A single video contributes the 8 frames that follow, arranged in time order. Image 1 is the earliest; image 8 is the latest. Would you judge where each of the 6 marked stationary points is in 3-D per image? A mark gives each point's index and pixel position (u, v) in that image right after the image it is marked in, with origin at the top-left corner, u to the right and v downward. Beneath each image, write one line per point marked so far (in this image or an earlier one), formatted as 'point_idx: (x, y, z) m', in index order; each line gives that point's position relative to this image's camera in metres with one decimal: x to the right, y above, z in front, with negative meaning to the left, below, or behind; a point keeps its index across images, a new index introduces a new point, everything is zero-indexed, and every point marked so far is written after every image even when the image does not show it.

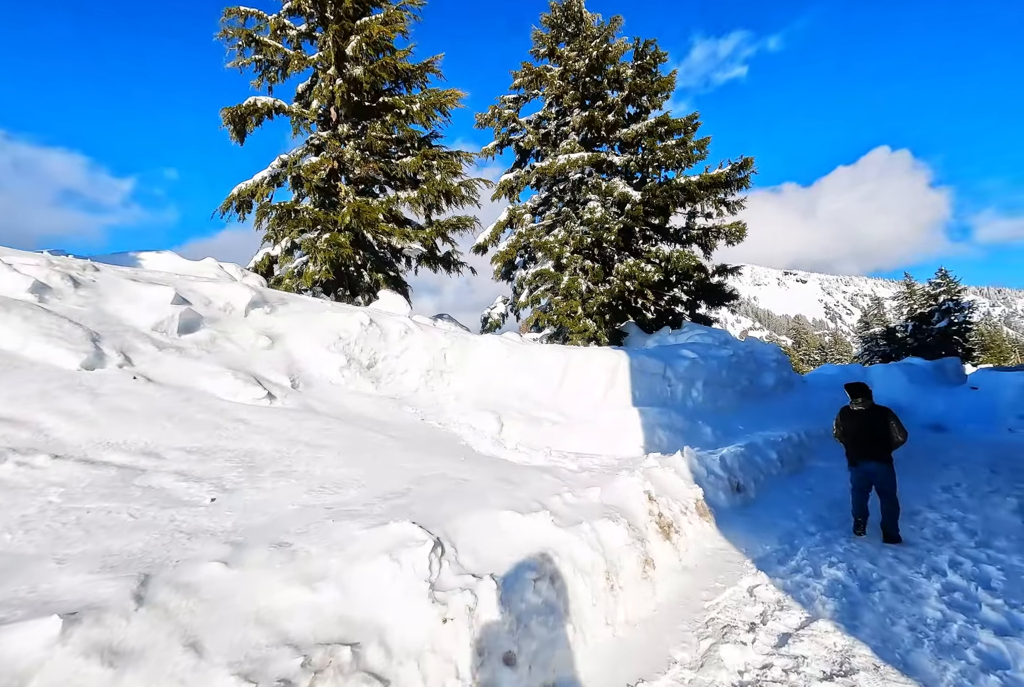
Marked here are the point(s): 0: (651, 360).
0: (+3.3, -0.5, +13.9) m
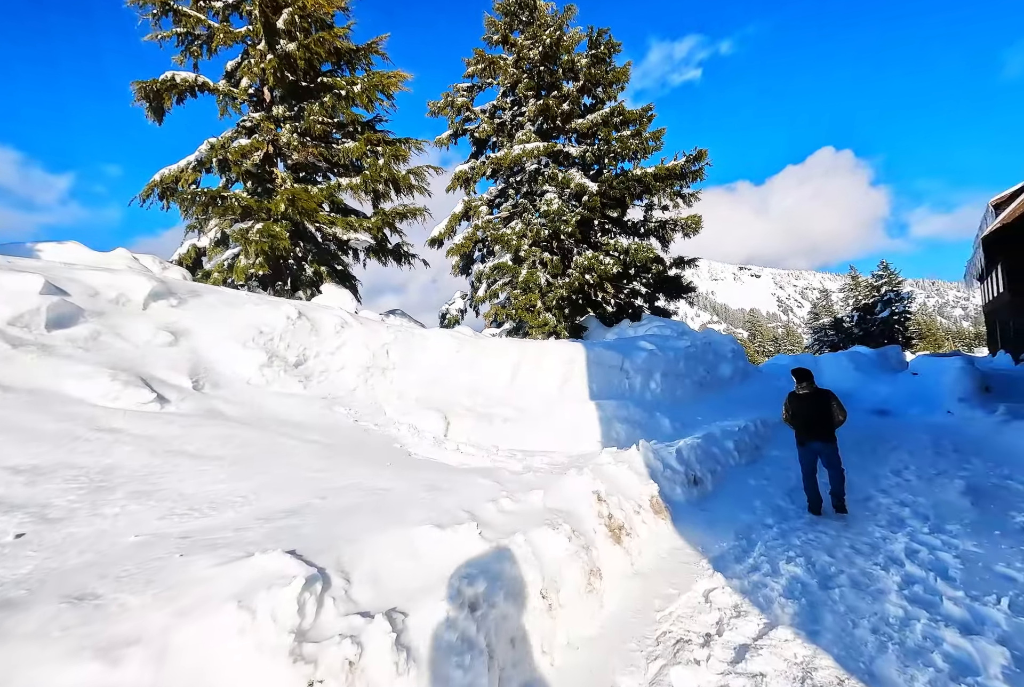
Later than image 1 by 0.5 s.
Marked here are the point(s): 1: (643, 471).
0: (+2.3, -0.3, +13.6) m
1: (+1.7, -1.7, +7.9) m
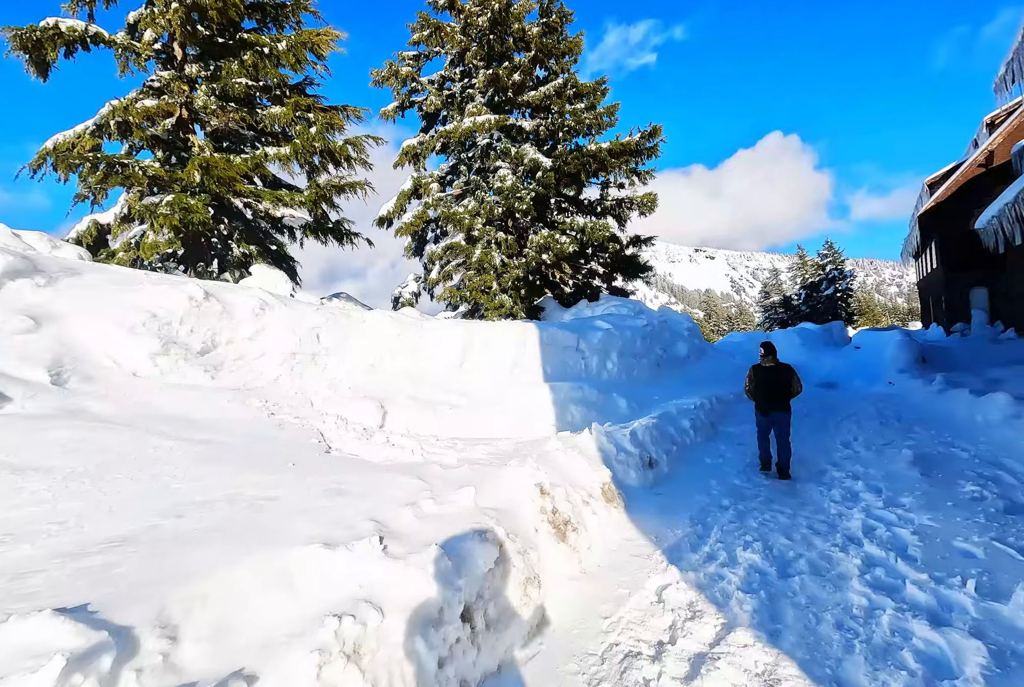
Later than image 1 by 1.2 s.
0: (+1.1, +0.2, +13.0) m
1: (+1.0, -1.4, +7.4) m
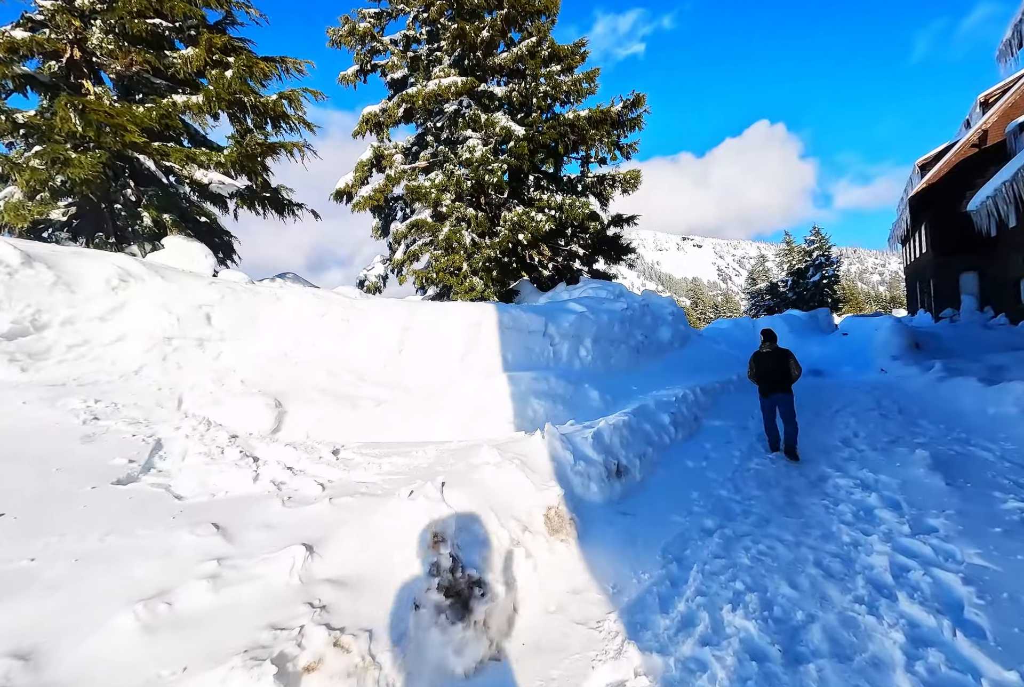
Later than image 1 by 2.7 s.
0: (+0.3, +0.5, +11.4) m
1: (+0.3, -1.2, +5.8) m
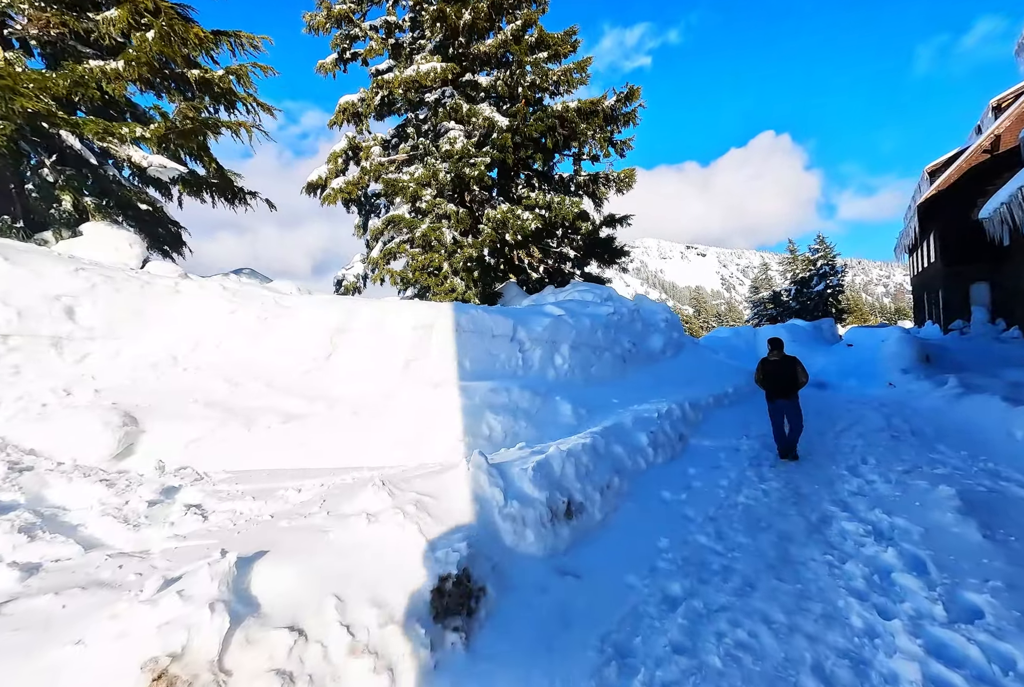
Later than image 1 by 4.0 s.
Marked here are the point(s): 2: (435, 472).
0: (-0.4, +0.4, +10.1) m
1: (-0.4, -1.3, +4.4) m
2: (-0.7, -1.1, +5.1) m
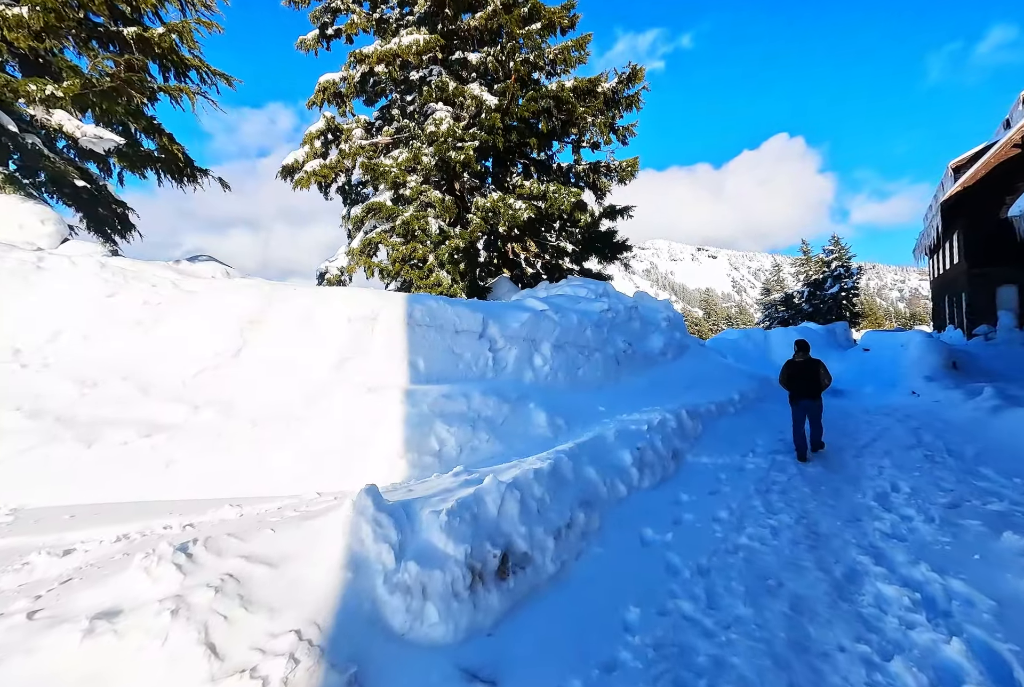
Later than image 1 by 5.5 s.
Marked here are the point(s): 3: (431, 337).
0: (-0.9, +0.5, +8.6) m
1: (-1.0, -1.2, +3.0) m
2: (-1.3, -1.1, +3.7) m
3: (-1.2, +0.1, +8.3) m
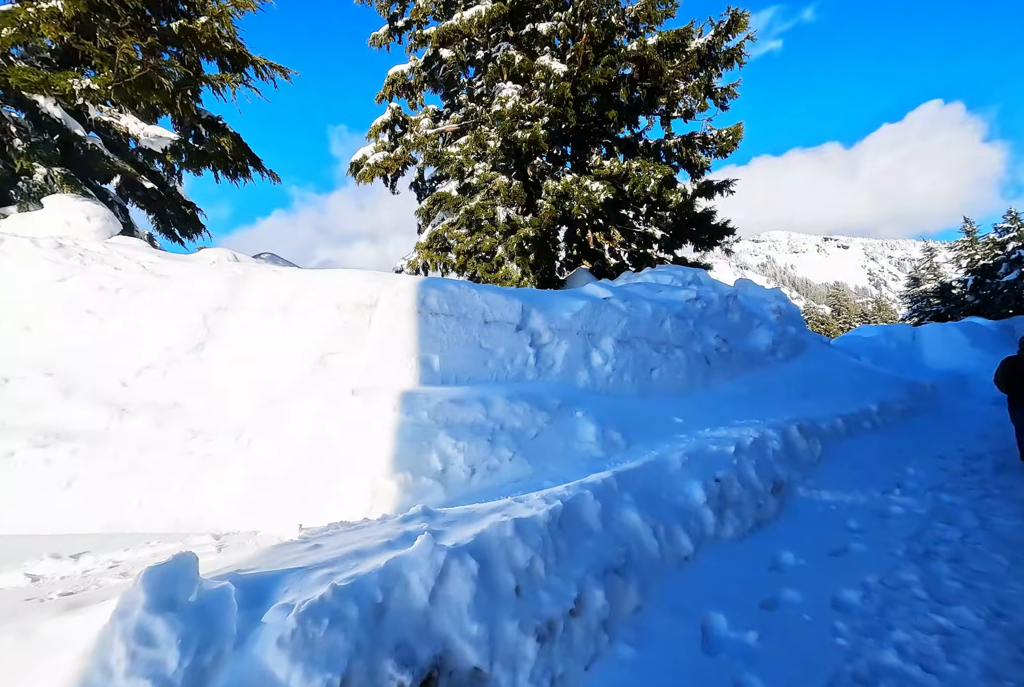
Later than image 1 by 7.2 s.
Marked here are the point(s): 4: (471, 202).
0: (-0.3, +0.6, +6.9) m
1: (-1.5, -1.1, +1.4) m
2: (-1.6, -0.9, +2.1) m
3: (-0.7, +0.2, +6.7) m
4: (-1.0, +3.8, +15.8) m
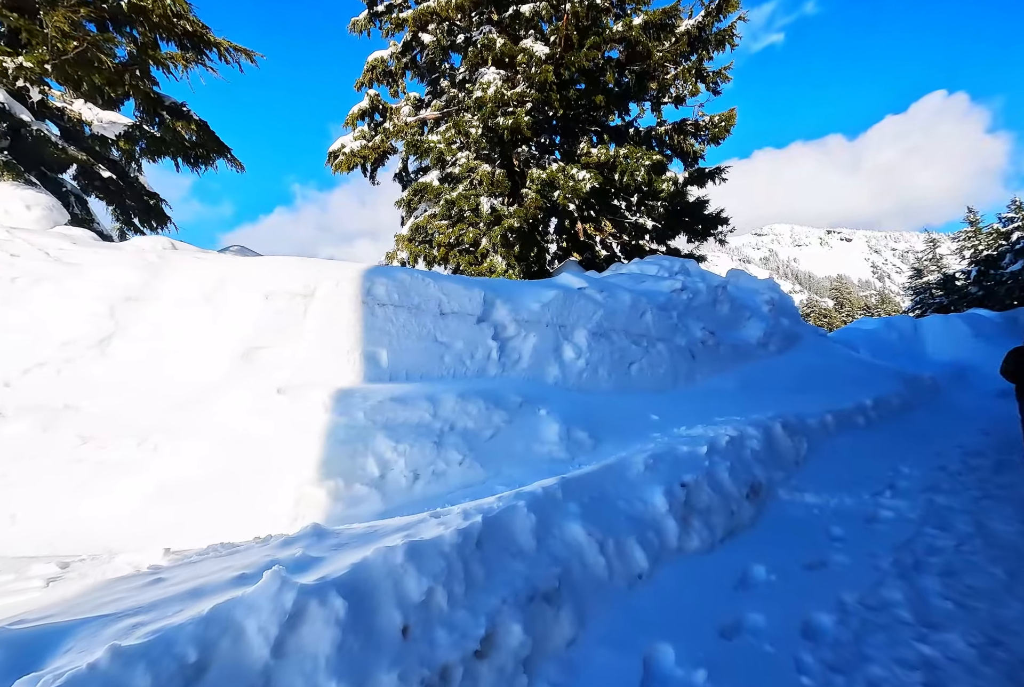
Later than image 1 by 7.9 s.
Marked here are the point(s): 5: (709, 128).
0: (-0.8, +0.6, +6.4) m
1: (-2.0, -1.0, +0.9) m
2: (-2.1, -0.9, +1.6) m
3: (-1.1, +0.3, +6.2) m
4: (-1.4, +3.9, +15.2) m
5: (+5.6, +6.1, +16.7) m
